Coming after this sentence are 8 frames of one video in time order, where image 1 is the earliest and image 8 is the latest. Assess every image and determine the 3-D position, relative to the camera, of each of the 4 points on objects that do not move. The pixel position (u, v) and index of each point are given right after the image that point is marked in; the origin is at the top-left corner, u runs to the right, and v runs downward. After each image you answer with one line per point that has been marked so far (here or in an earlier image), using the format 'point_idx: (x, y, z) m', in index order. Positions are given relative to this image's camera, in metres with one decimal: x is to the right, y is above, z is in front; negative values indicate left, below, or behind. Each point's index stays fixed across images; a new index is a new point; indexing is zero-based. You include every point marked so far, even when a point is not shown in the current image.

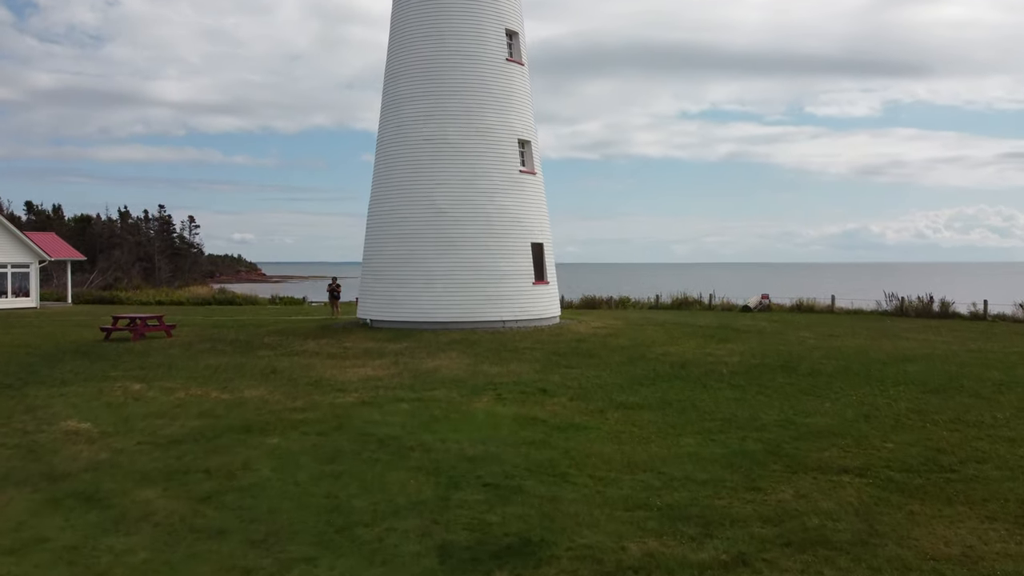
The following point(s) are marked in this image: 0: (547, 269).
0: (+0.9, +0.4, +18.2) m
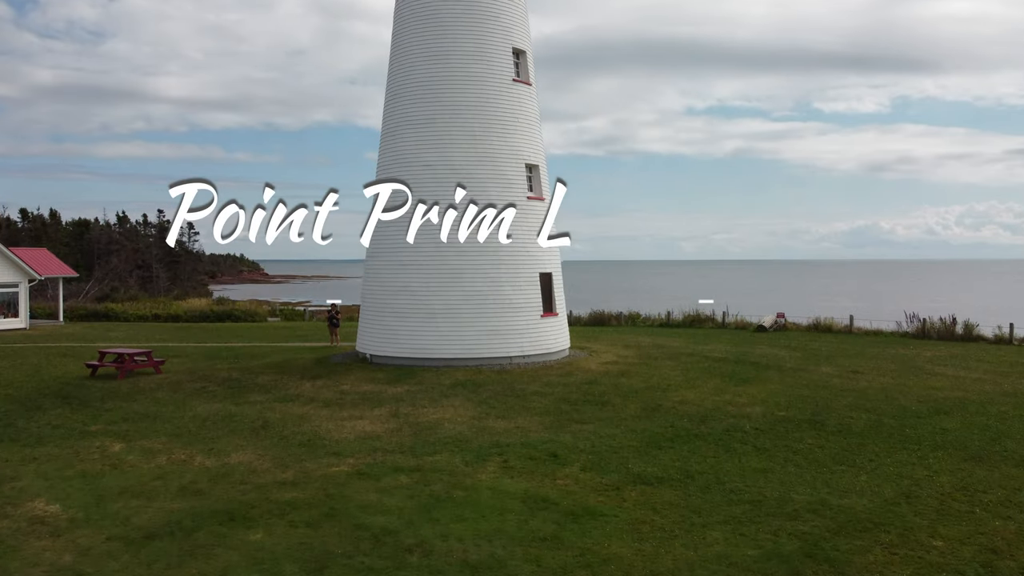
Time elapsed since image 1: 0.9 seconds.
0: (+1.1, -0.3, +17.3) m
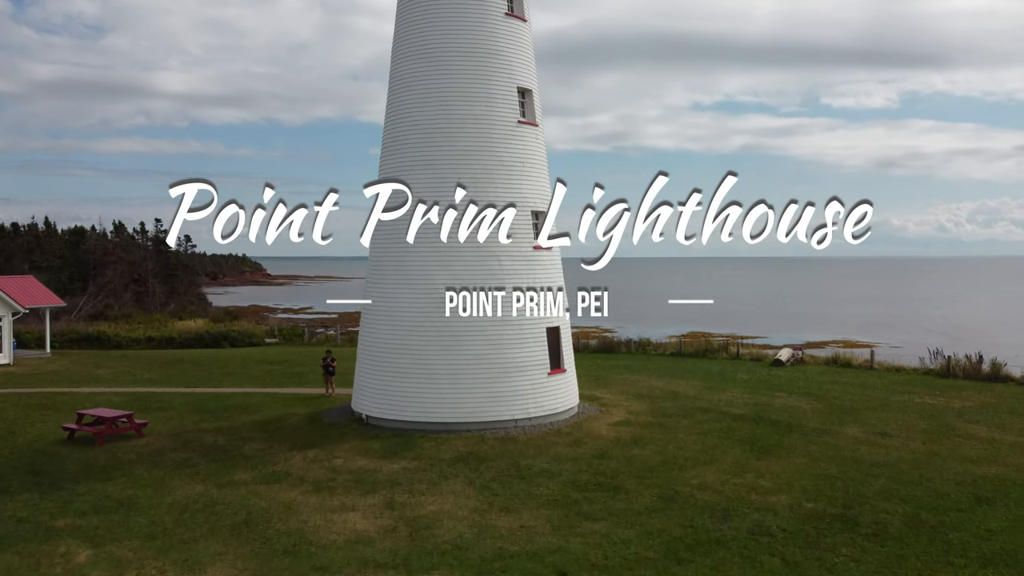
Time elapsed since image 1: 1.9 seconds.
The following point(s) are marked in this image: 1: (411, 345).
0: (+1.2, -1.5, +16.3) m
1: (-2.1, -1.2, +15.1) m
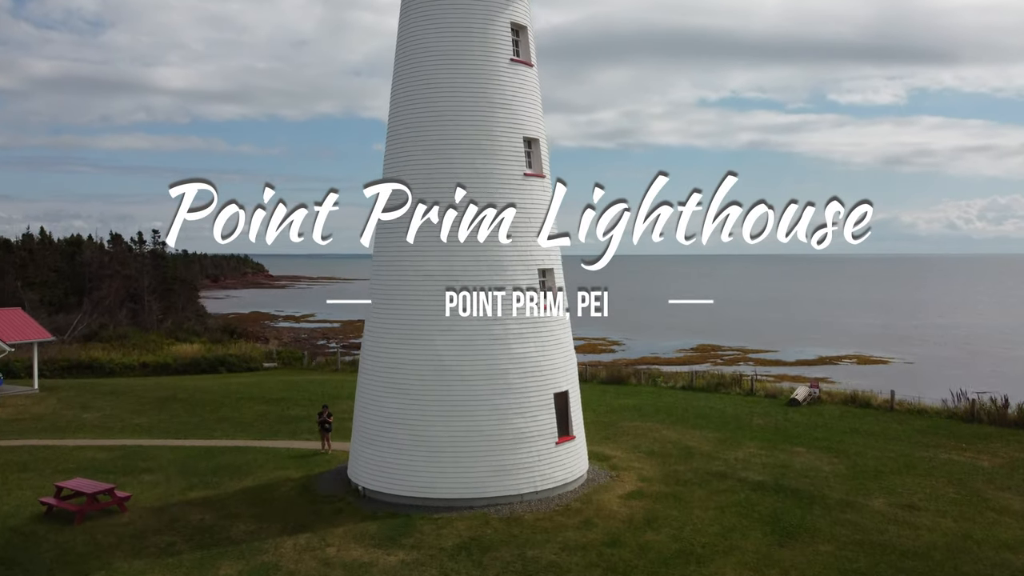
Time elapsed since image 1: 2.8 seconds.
0: (+1.3, -2.8, +15.4) m
1: (-2.0, -2.5, +14.2) m
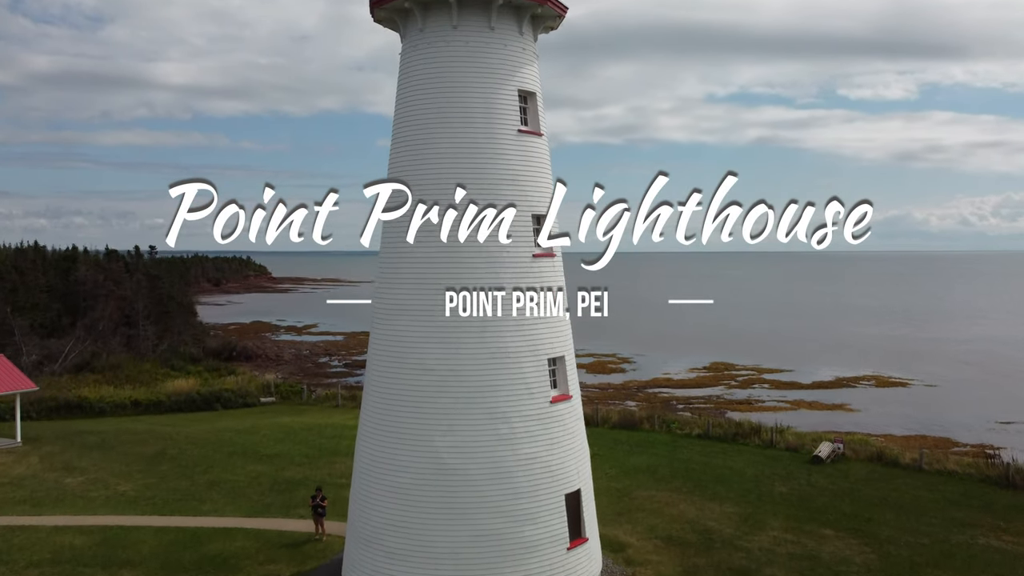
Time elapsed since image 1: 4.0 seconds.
0: (+1.5, -4.5, +14.1) m
1: (-1.9, -4.2, +13.0) m
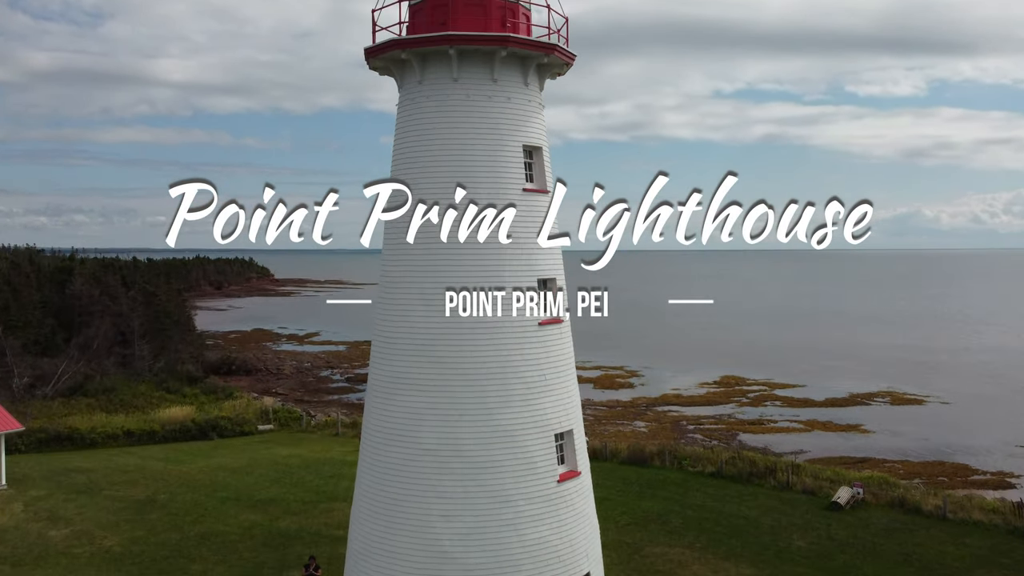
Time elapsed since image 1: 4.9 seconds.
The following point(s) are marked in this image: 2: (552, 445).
0: (+1.5, -5.8, +13.2) m
1: (-1.8, -5.5, +12.0) m
2: (+0.7, -2.8, +12.6) m
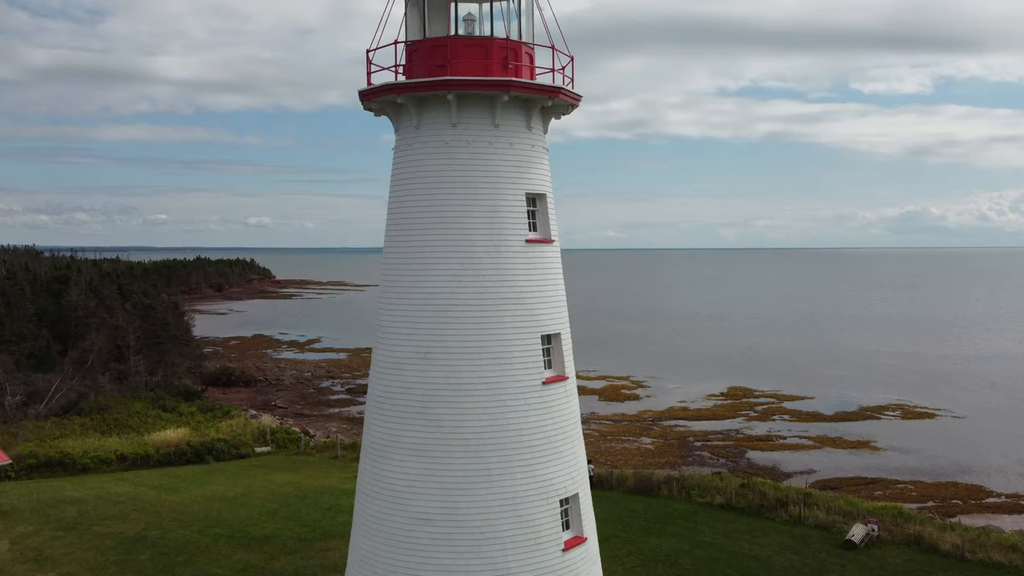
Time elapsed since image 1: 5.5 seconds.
0: (+1.6, -6.7, +12.5) m
1: (-1.8, -6.4, +11.3) m
2: (+0.8, -3.8, +11.9) m
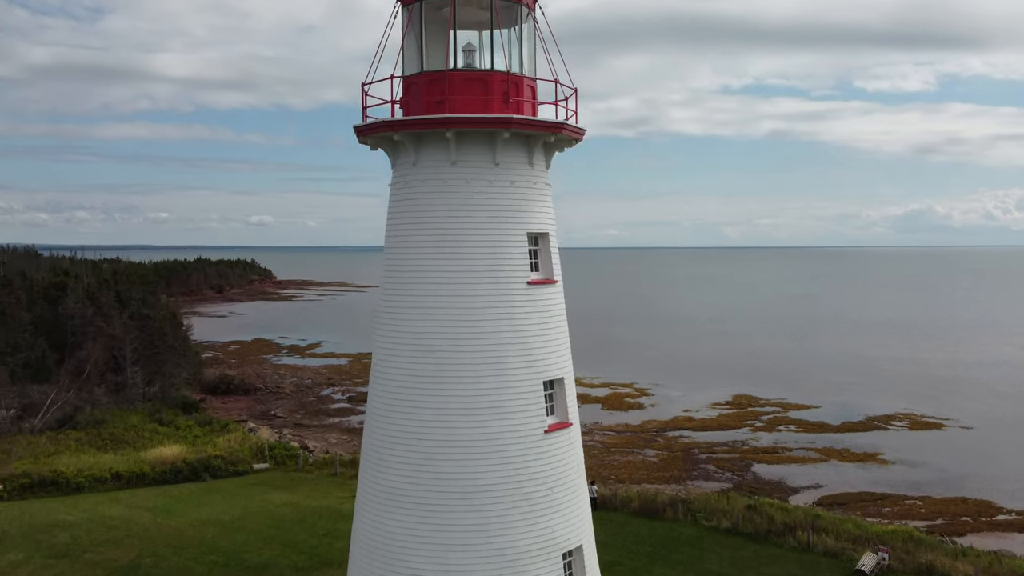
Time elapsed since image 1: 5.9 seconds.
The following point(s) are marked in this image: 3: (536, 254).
0: (+1.6, -7.4, +12.0) m
1: (-1.7, -7.2, +10.8) m
2: (+0.8, -4.5, +11.3) m
3: (+0.4, +0.6, +11.7) m
